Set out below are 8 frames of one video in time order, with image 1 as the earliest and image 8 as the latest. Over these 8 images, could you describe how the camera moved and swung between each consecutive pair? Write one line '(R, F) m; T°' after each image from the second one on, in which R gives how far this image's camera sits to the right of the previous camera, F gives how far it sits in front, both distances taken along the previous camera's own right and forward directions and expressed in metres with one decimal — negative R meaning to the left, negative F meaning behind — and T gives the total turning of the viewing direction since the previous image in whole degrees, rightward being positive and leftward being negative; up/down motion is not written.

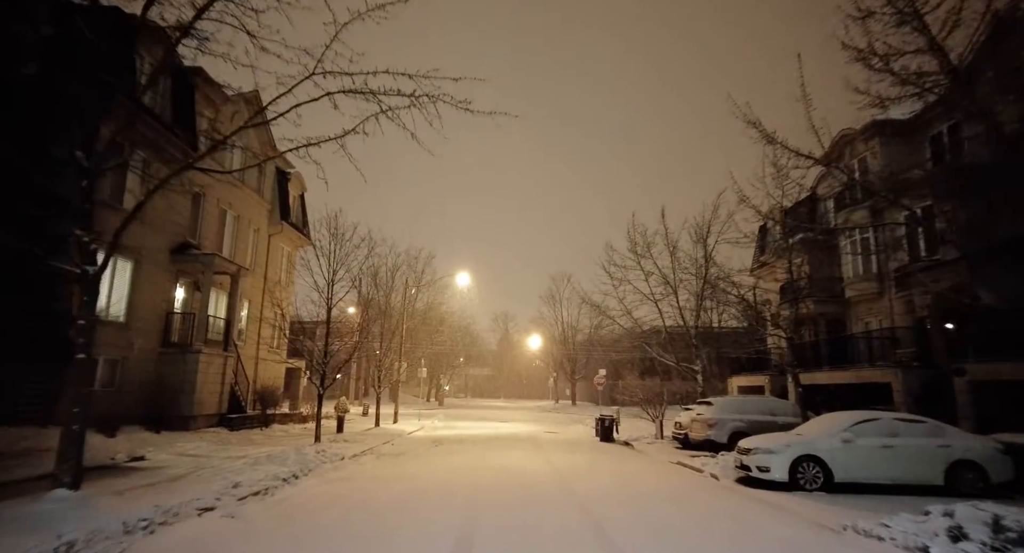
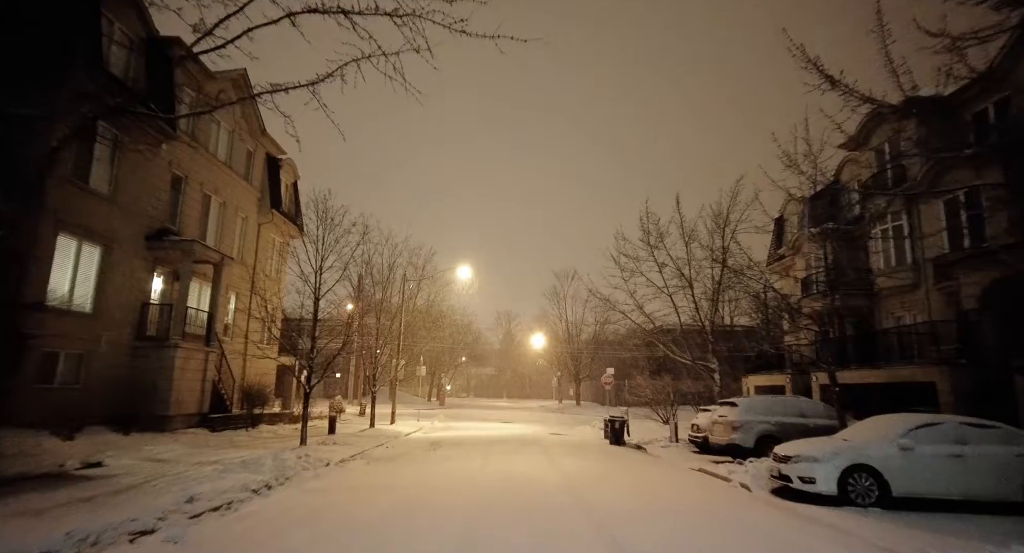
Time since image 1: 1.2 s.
(-0.1, +1.4) m; 0°
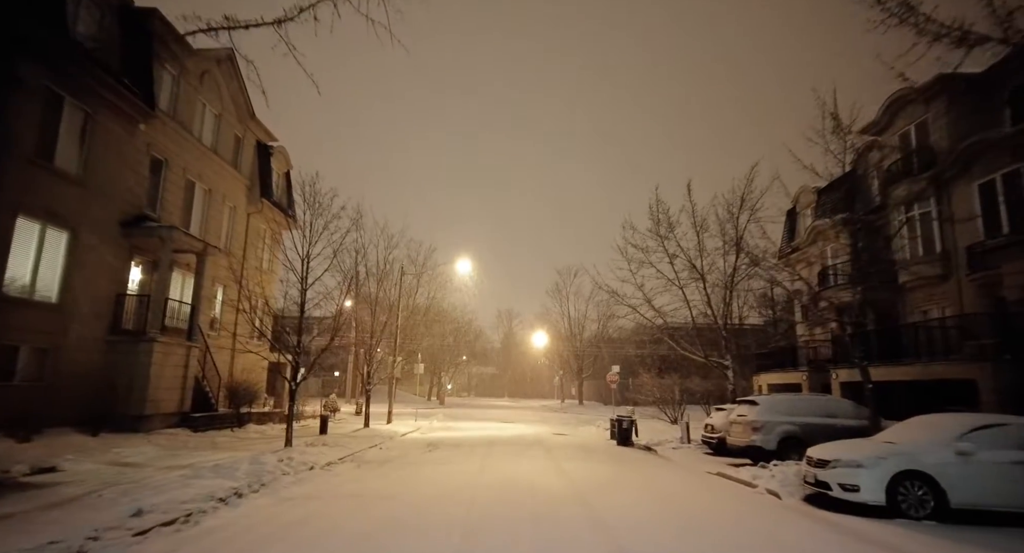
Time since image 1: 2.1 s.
(0.0, +1.1) m; 0°
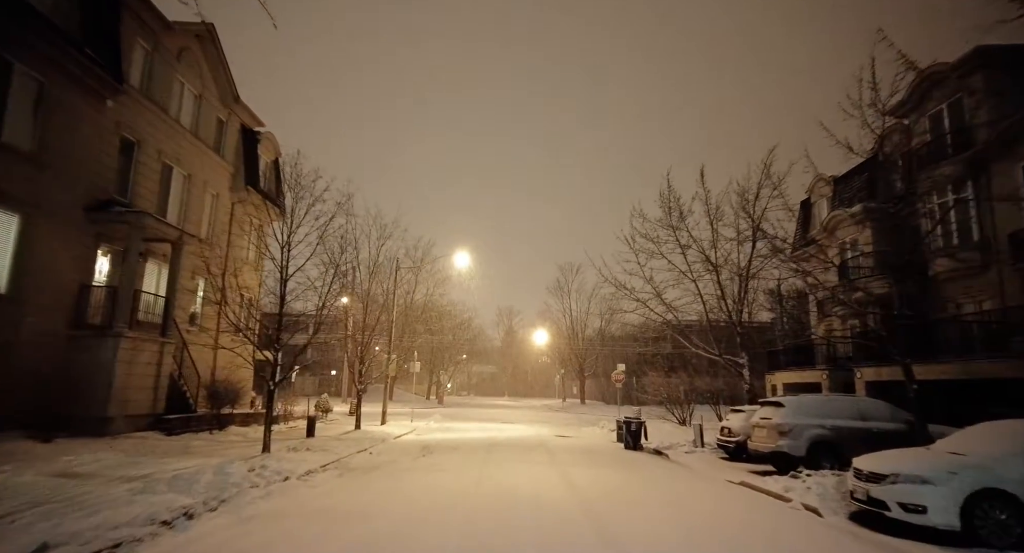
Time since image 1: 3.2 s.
(0.0, +1.3) m; 0°
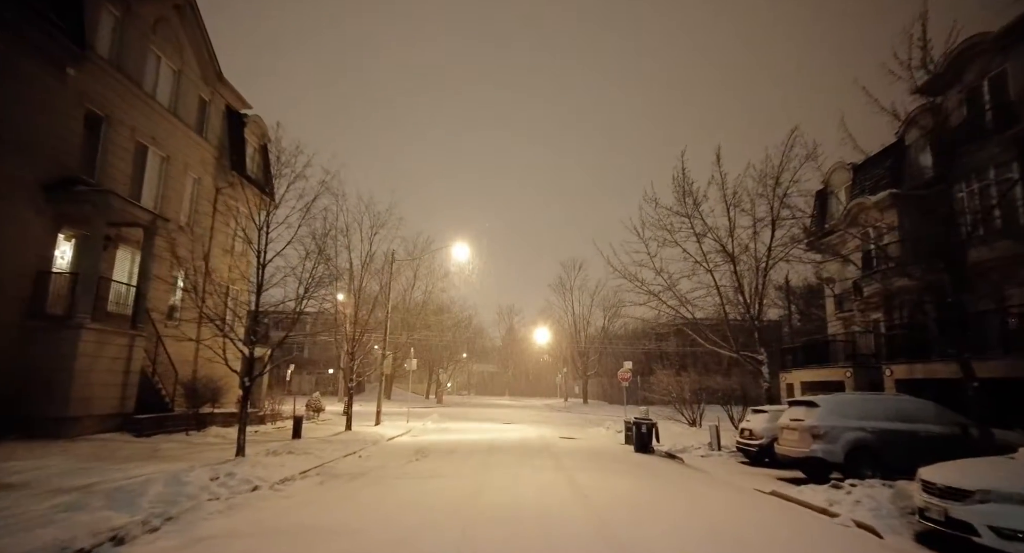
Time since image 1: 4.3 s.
(0.0, +1.3) m; 0°
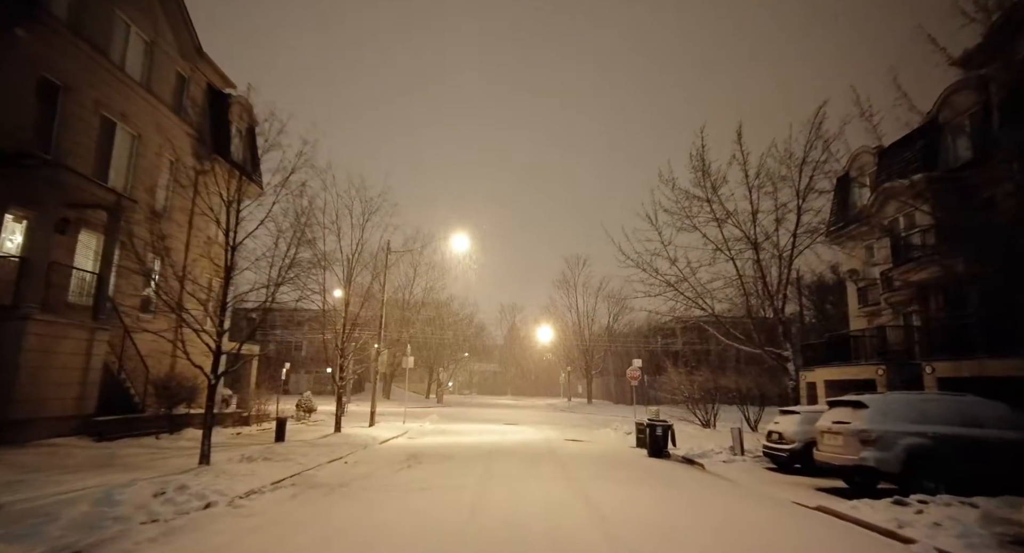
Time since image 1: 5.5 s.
(0.0, +1.4) m; 0°
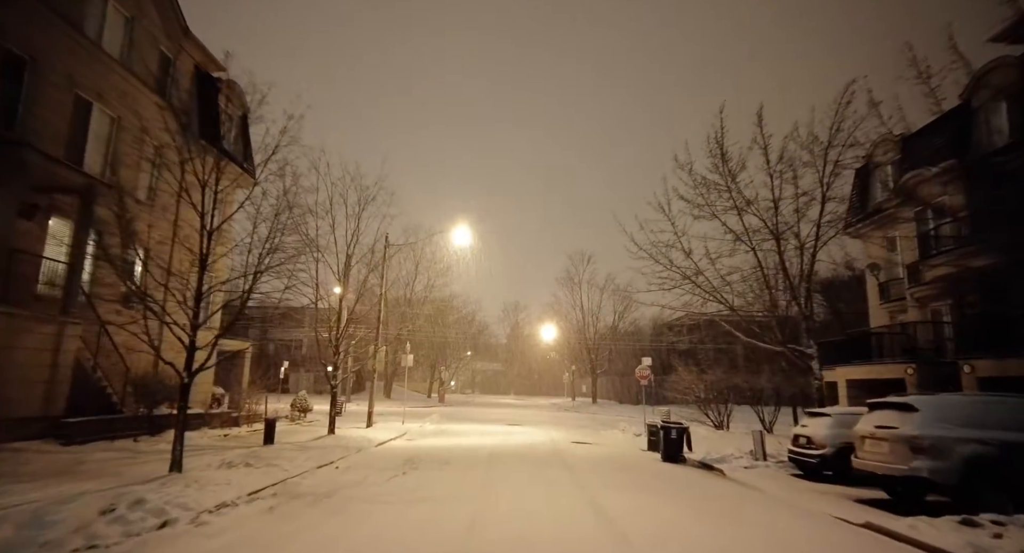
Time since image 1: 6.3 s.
(0.0, +1.0) m; 0°
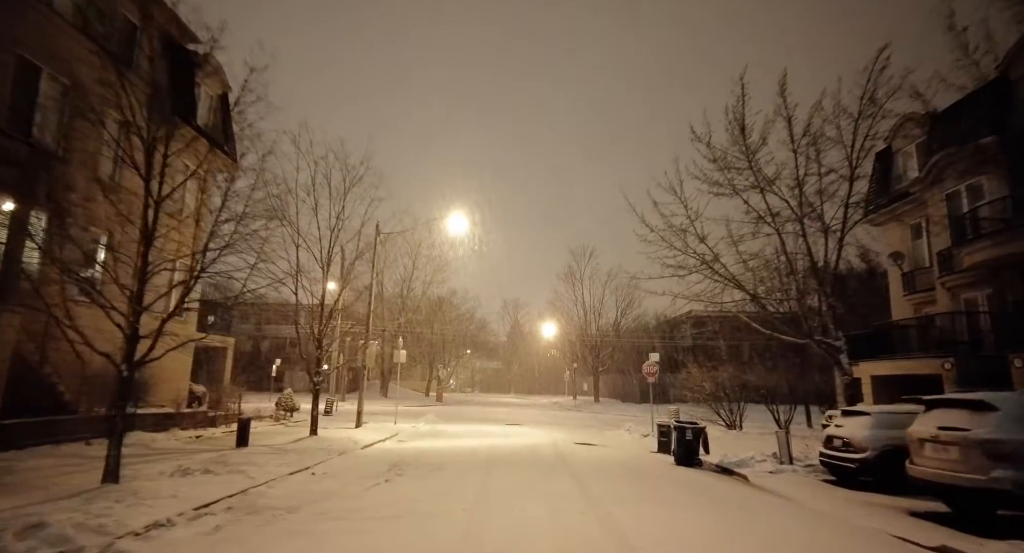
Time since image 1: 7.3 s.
(0.0, +1.4) m; 0°
